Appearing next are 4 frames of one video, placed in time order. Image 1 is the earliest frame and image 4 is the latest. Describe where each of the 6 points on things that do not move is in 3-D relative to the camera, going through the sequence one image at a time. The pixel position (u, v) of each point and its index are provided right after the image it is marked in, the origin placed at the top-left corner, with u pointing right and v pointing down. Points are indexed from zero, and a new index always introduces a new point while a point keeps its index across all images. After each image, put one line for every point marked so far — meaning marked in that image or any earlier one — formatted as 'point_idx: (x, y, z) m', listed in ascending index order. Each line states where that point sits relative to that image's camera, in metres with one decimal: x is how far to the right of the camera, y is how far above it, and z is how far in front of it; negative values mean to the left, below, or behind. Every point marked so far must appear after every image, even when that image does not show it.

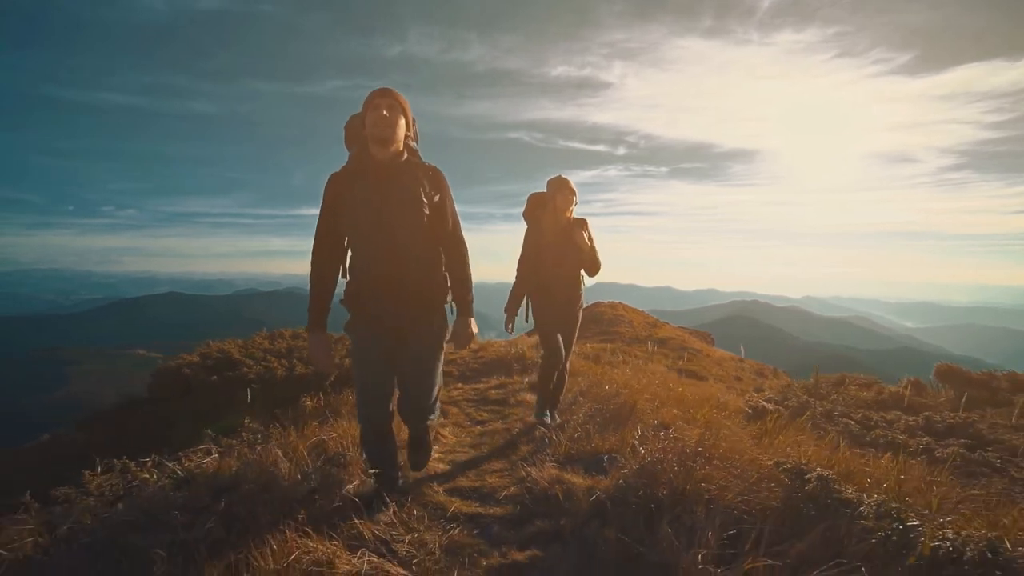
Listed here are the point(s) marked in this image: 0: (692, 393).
0: (+3.4, -1.9, +10.1) m
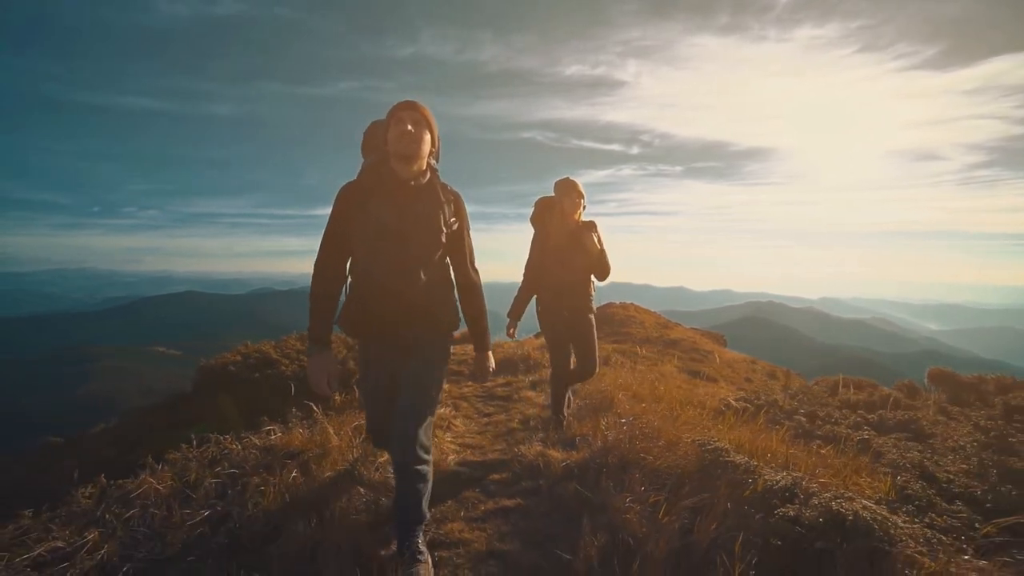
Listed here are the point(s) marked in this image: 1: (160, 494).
0: (+3.4, -2.1, +11.3) m
1: (-2.4, -1.4, +3.8) m
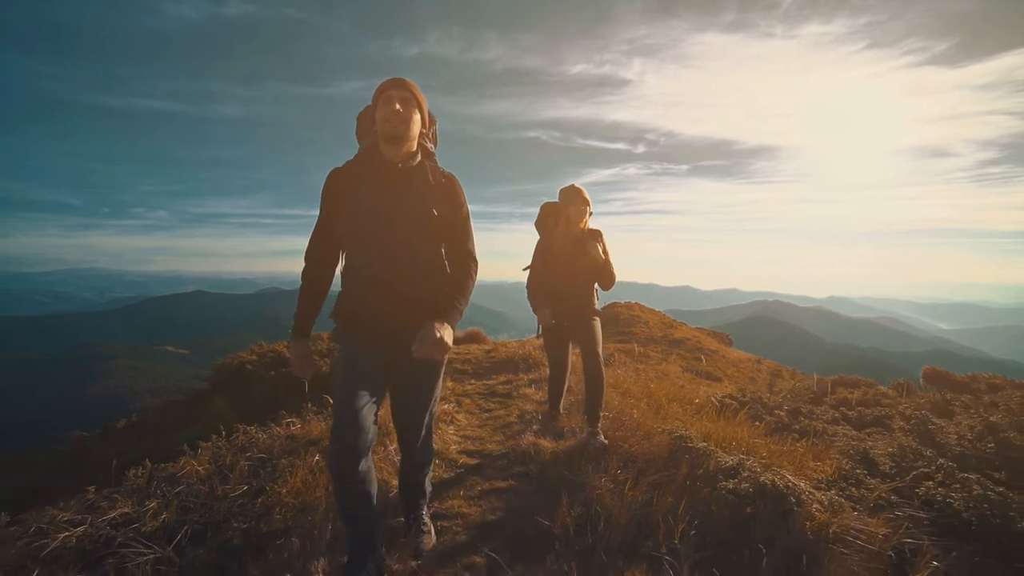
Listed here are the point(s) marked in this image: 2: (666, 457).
0: (+3.4, -2.2, +11.8) m
1: (-2.5, -1.5, +4.5) m
2: (+1.3, -1.4, +4.6) m
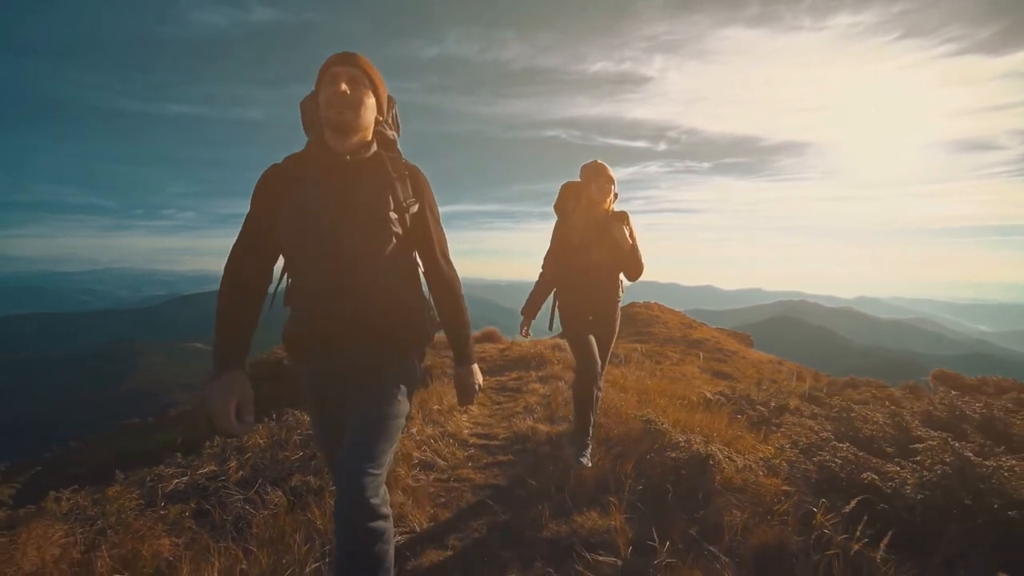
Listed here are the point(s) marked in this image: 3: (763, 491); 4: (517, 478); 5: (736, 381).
0: (+3.7, -2.3, +12.8) m
1: (-2.5, -1.6, +5.6) m
2: (+1.3, -1.5, +5.6) m
3: (+1.7, -1.4, +3.7) m
4: (0.0, -1.8, +5.2) m
5: (+7.3, -3.1, +18.9) m
